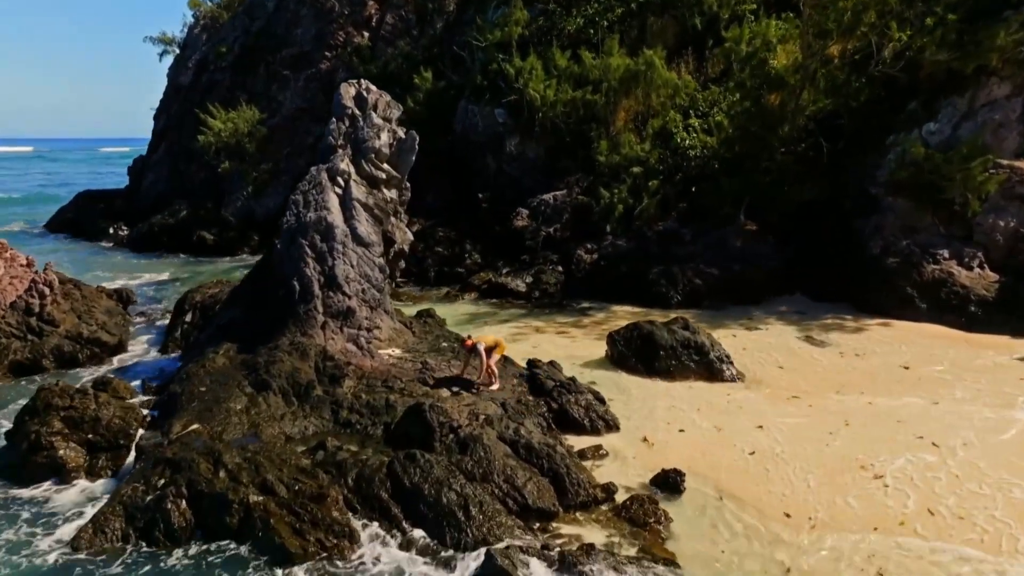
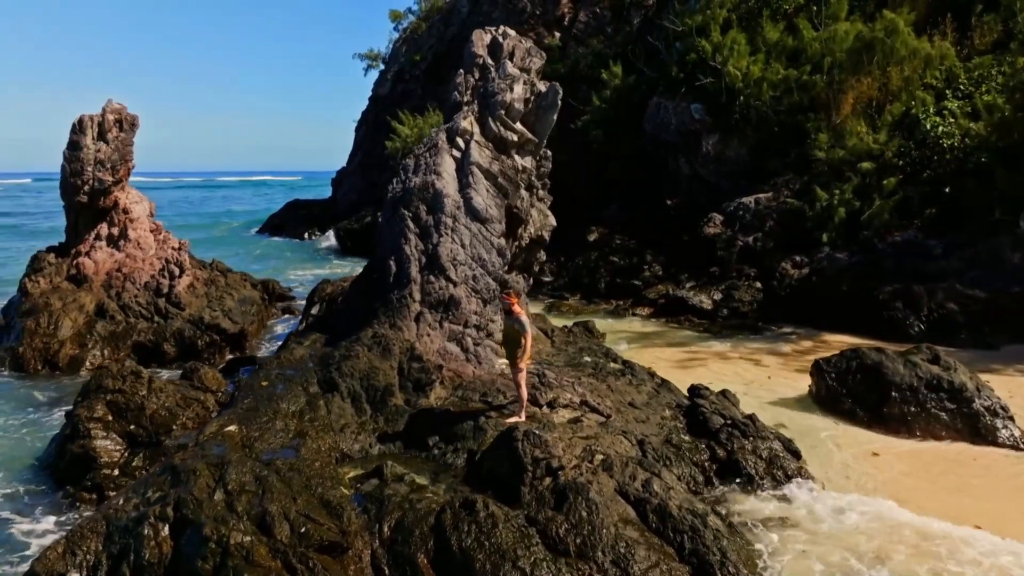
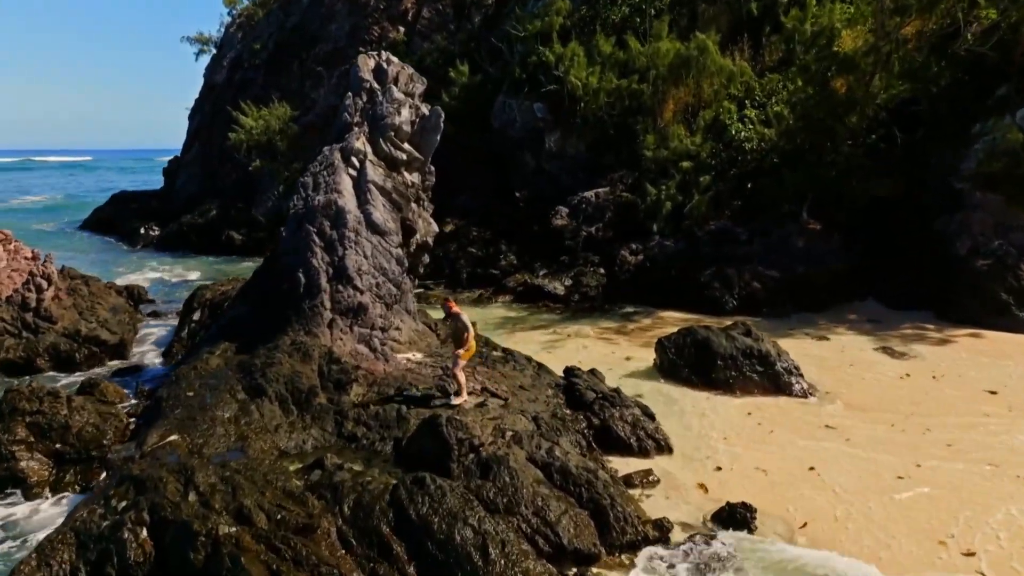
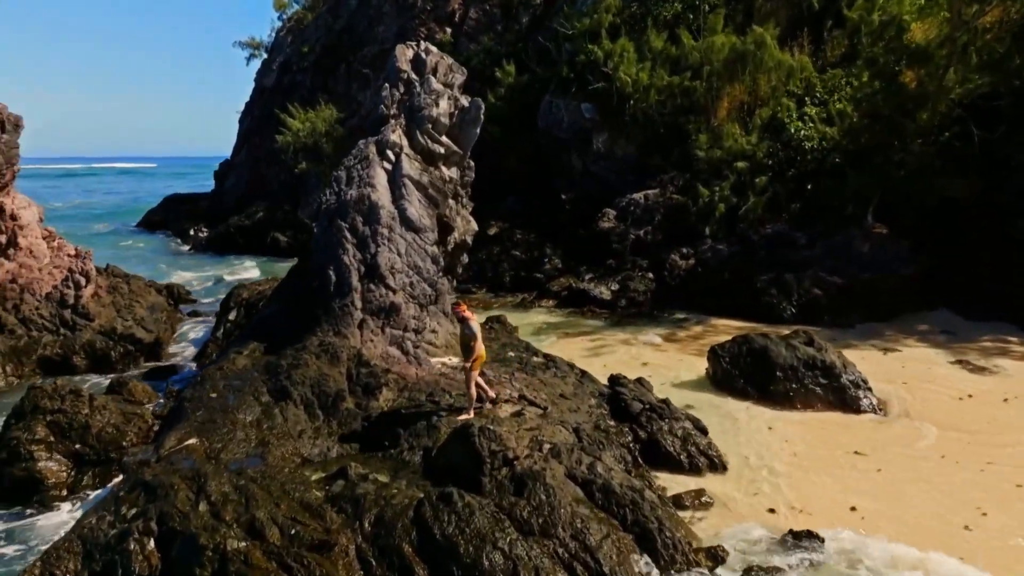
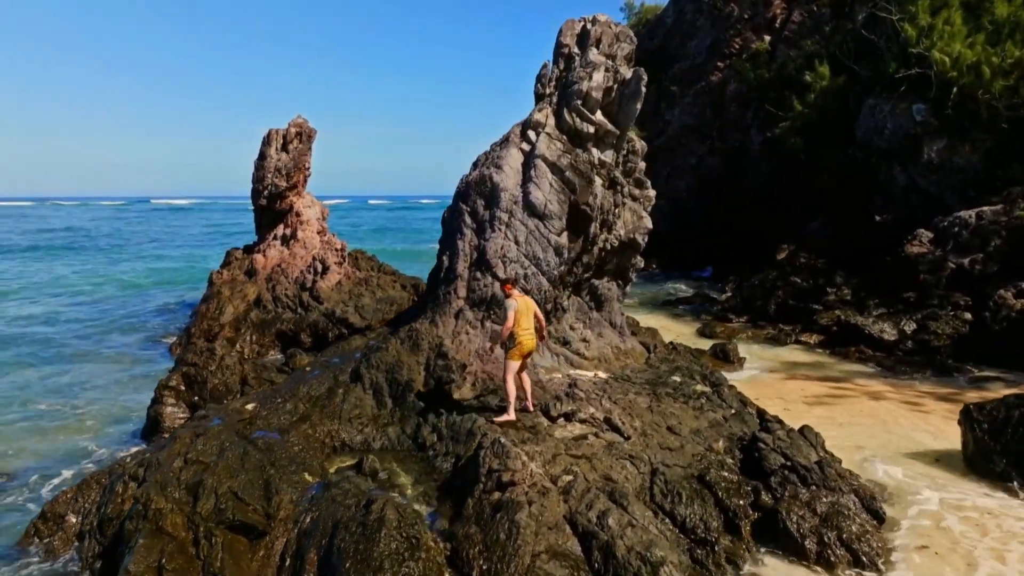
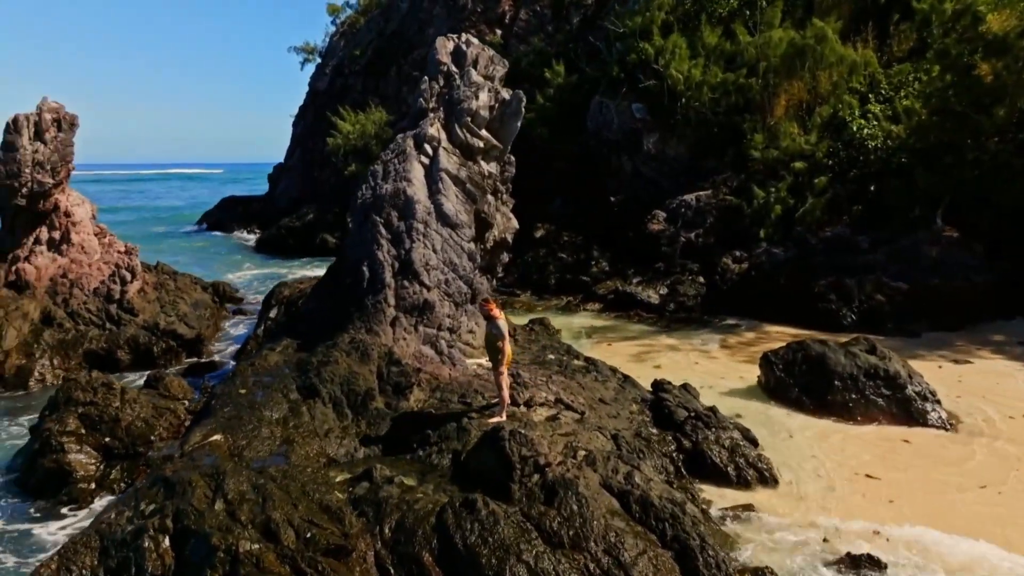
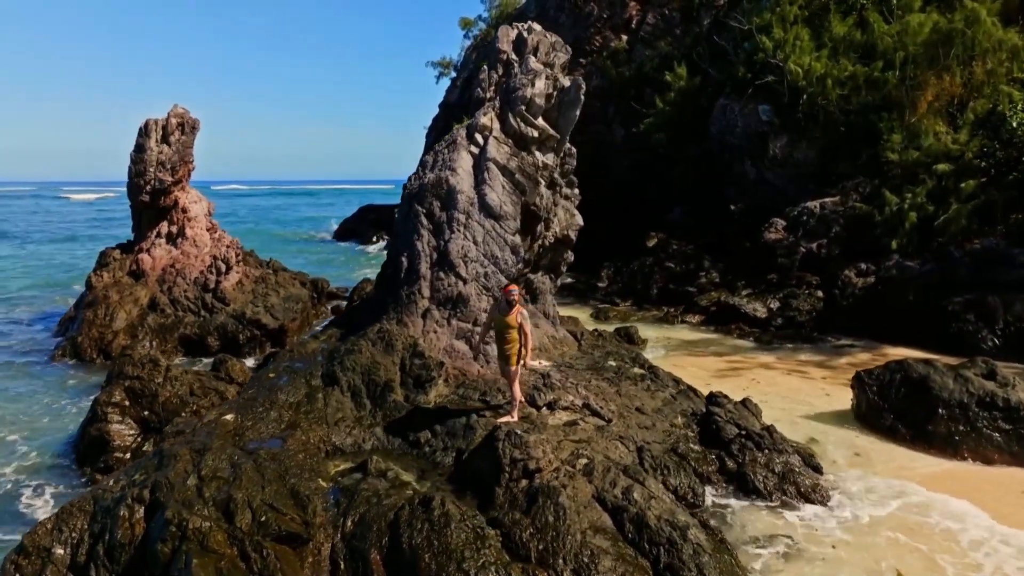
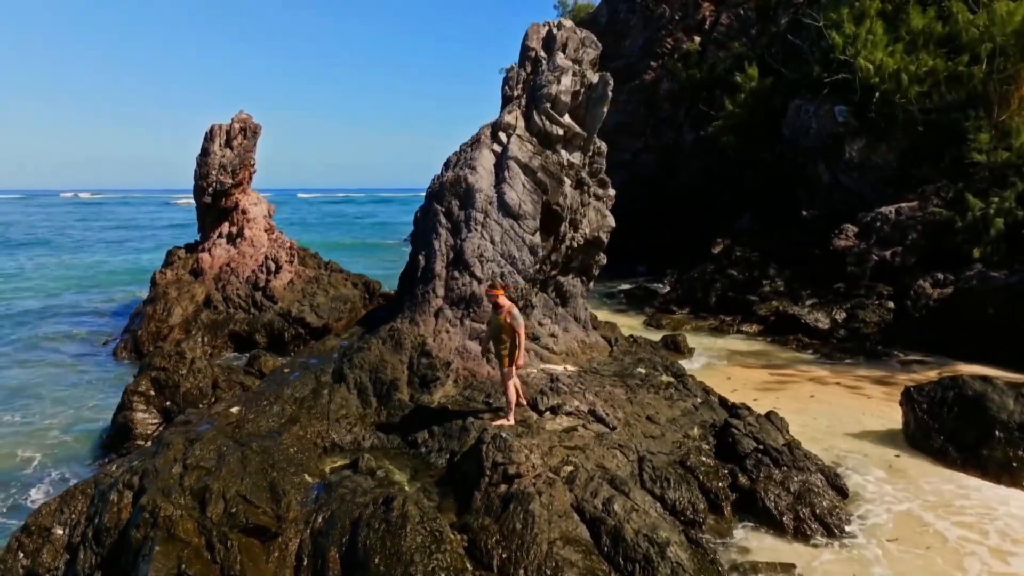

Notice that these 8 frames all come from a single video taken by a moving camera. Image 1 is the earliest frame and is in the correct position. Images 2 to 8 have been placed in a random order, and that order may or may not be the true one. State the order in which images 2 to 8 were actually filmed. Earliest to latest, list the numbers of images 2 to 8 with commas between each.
3, 4, 6, 2, 7, 8, 5
